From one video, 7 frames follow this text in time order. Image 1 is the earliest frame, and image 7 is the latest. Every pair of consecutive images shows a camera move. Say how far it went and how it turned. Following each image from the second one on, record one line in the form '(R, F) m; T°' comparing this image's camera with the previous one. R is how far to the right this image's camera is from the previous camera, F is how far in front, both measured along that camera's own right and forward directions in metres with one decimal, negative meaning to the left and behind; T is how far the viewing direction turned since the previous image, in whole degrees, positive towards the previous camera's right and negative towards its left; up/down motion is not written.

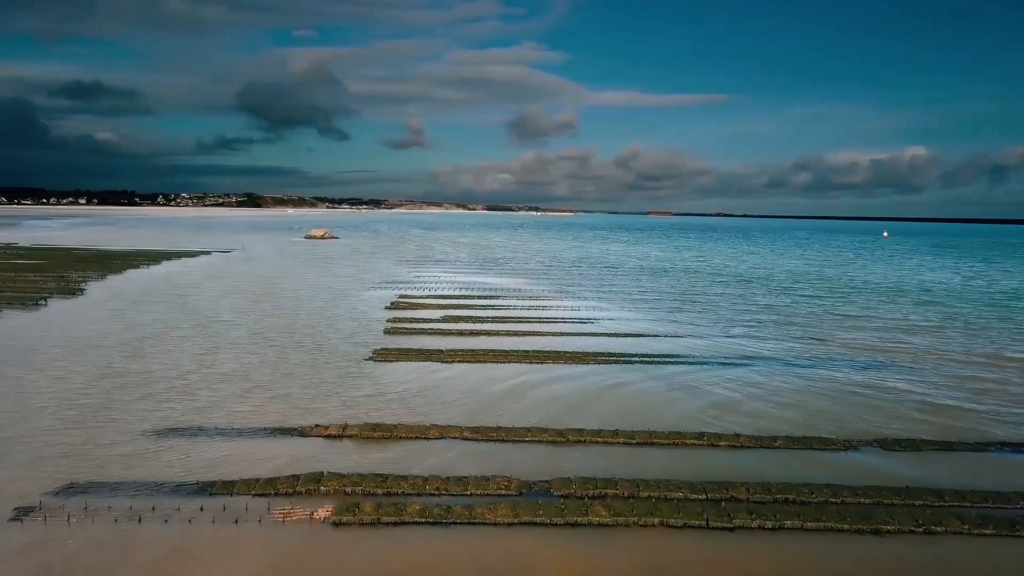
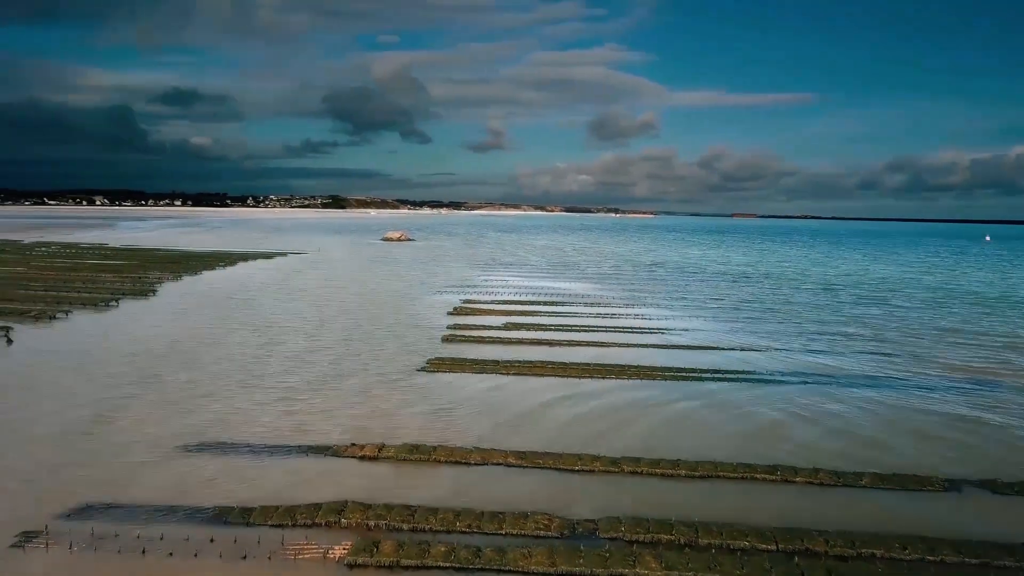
(+0.3, +1.0) m; -6°
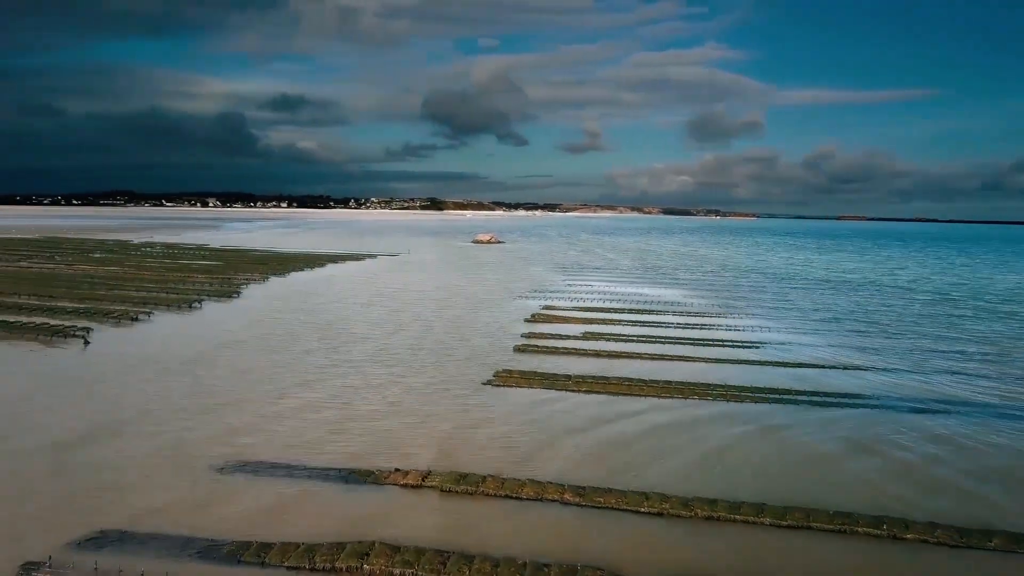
(+0.4, +1.2) m; -7°
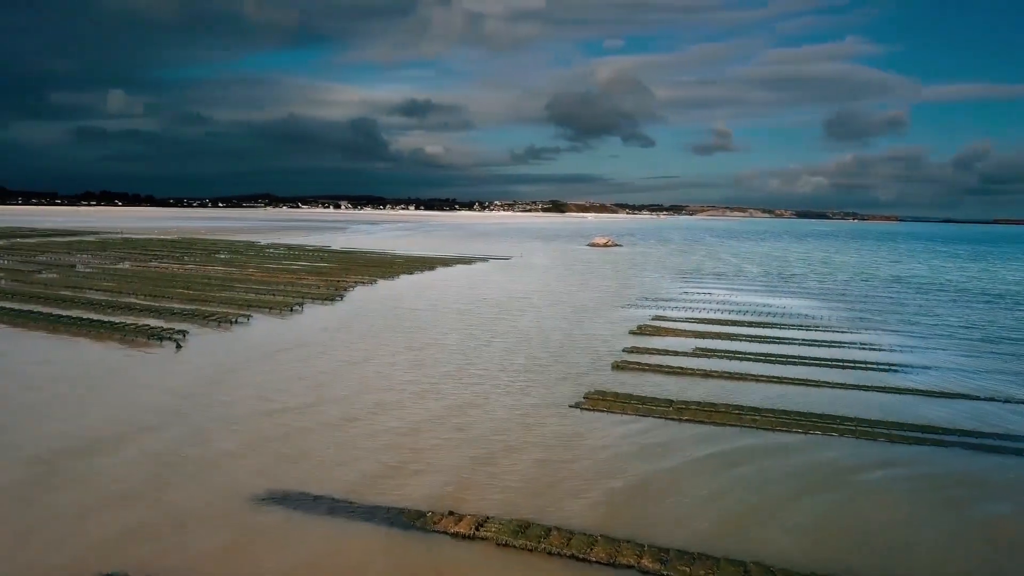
(+0.5, +1.5) m; -9°
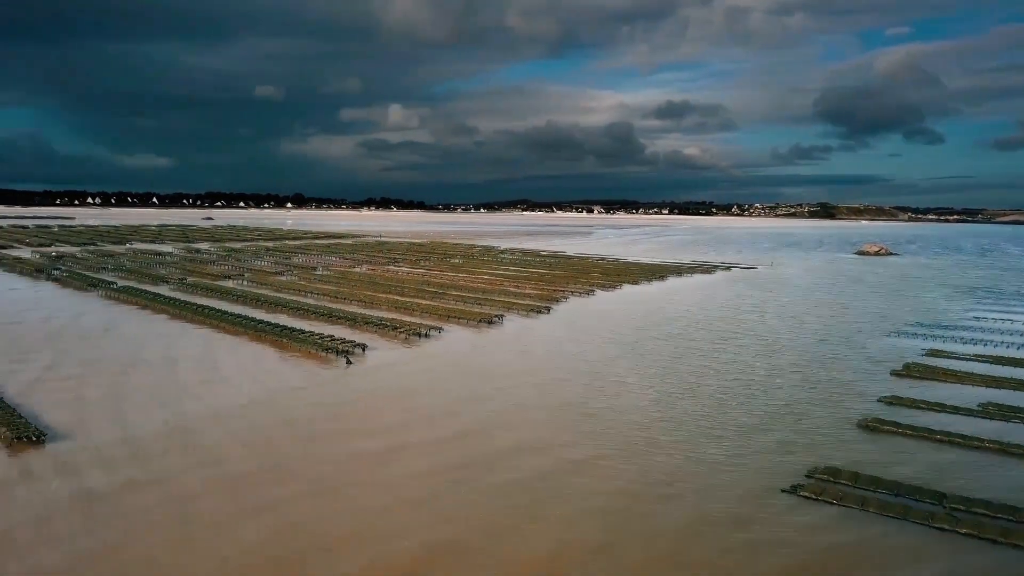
(+0.8, +3.4) m; -18°
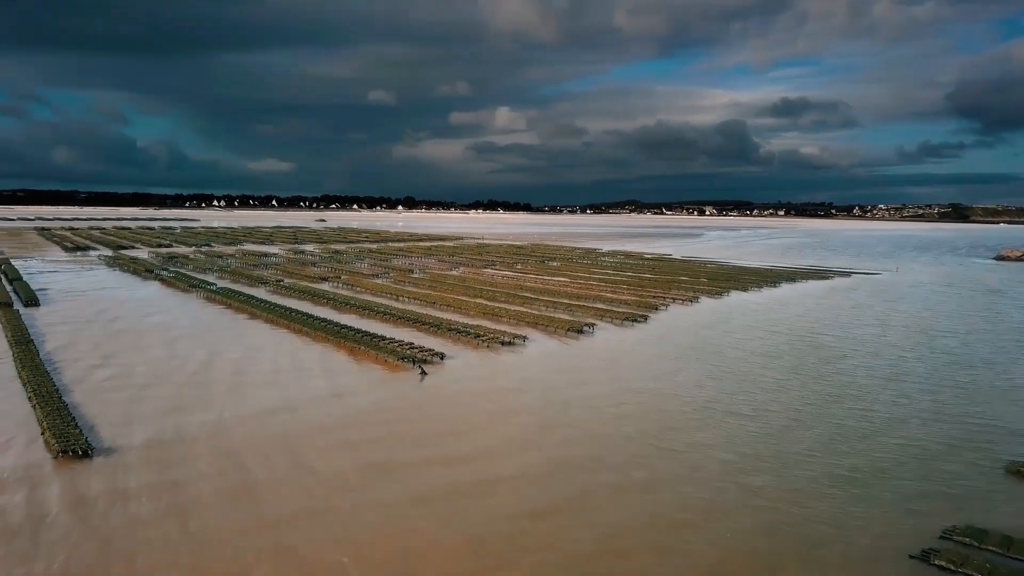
(+0.4, +1.3) m; -8°
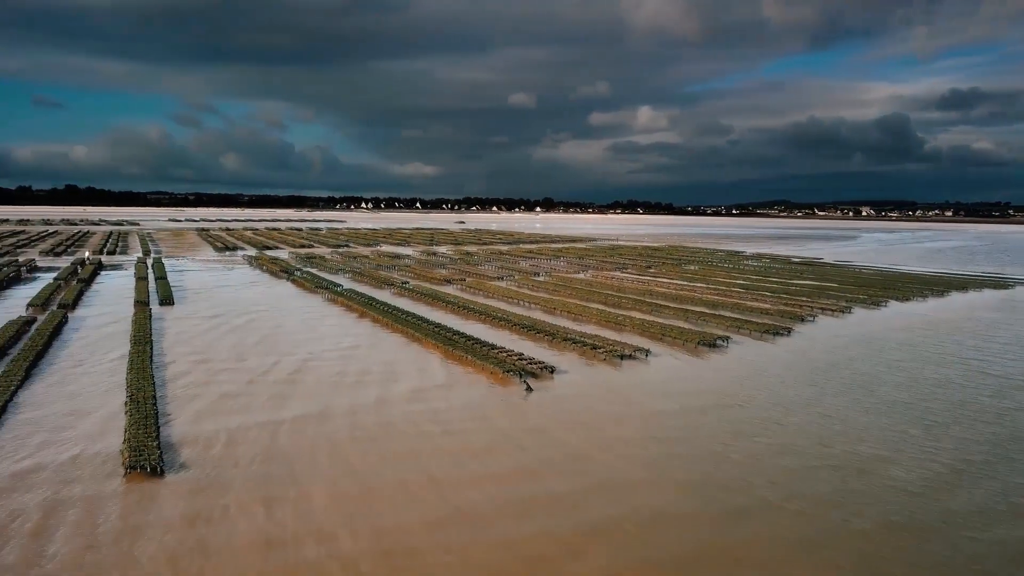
(+0.4, +1.4) m; -10°
